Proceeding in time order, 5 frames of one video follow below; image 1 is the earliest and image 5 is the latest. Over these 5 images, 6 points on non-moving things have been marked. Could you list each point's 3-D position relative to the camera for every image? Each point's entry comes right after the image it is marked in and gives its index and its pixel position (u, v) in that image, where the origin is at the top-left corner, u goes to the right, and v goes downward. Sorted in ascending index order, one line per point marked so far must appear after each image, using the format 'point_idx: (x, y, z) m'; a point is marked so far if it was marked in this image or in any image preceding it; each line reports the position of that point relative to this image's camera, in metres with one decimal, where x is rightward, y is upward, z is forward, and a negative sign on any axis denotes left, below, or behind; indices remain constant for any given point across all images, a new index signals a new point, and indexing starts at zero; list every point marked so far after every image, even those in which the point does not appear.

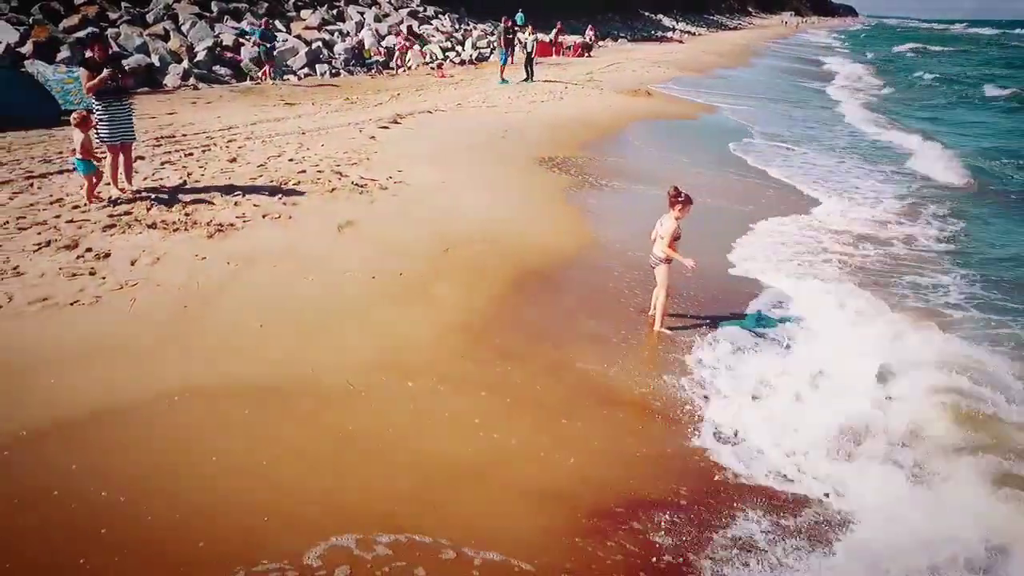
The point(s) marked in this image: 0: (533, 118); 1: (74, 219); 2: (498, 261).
0: (+0.5, +4.1, +14.6) m
1: (-4.6, +0.7, +6.4) m
2: (-0.2, +0.3, +7.1) m
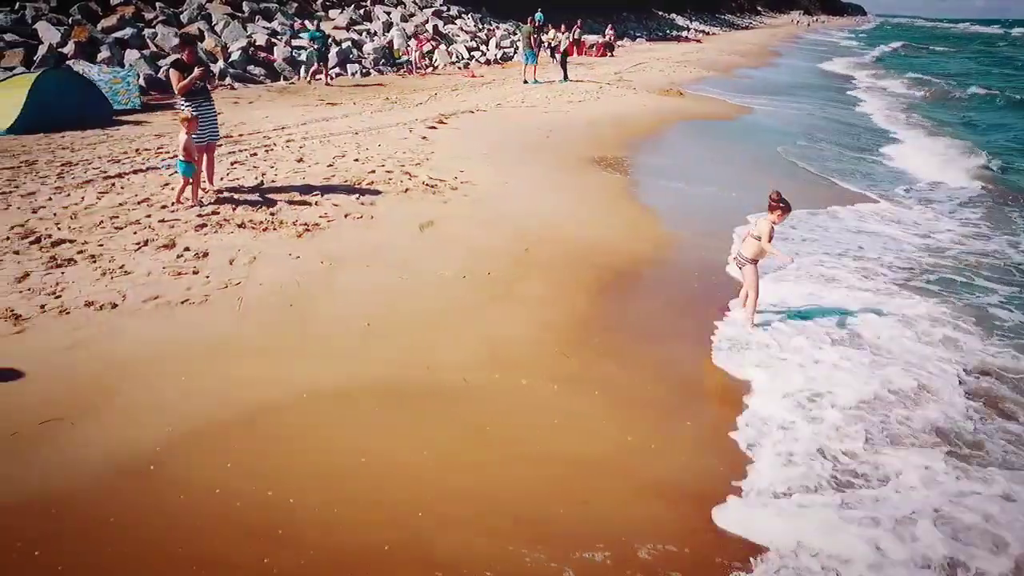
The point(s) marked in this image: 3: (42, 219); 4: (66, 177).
0: (+1.5, +4.1, +14.7) m
1: (-3.7, +0.7, +6.5) m
2: (+0.7, +0.3, +7.1) m
3: (-4.8, +0.7, +6.3) m
4: (-5.7, +1.4, +7.8) m
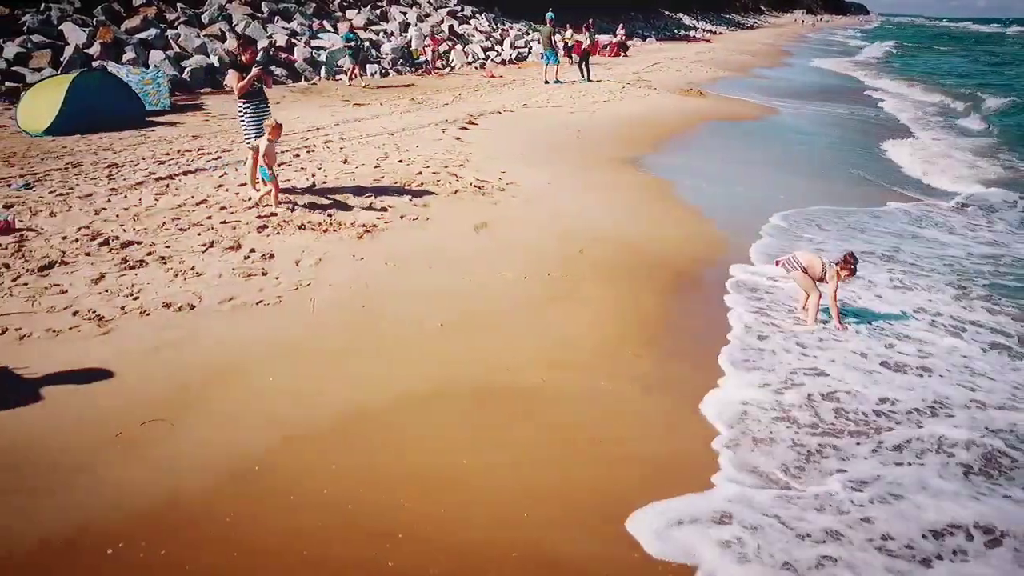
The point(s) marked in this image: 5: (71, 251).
0: (+2.1, +4.1, +14.7) m
1: (-3.1, +0.7, +6.5) m
2: (+1.4, +0.3, +7.1) m
3: (-4.2, +0.7, +6.3) m
4: (-5.1, +1.4, +7.9) m
5: (-4.1, +0.3, +5.7) m
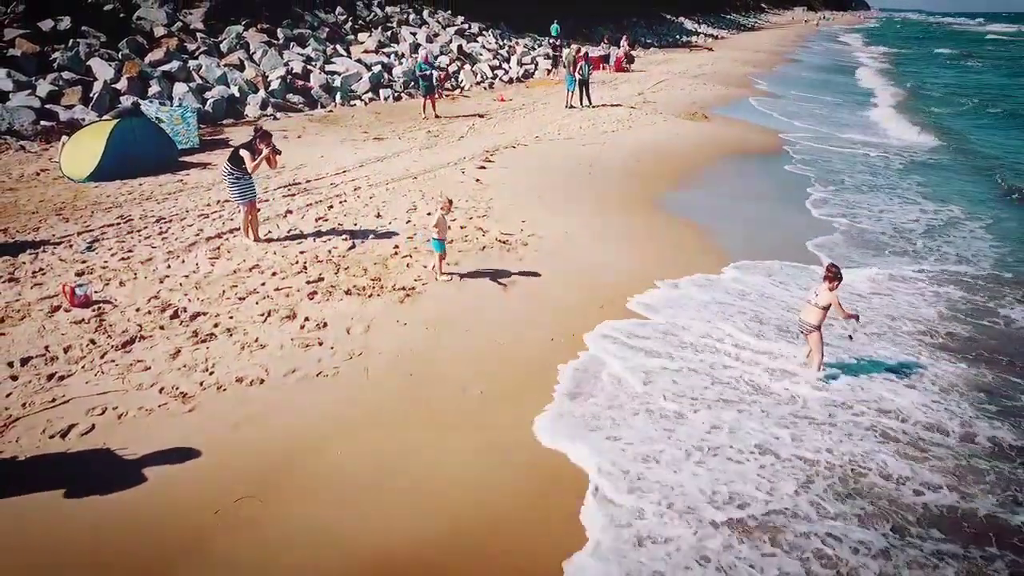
0: (+2.5, +3.5, +15.2) m
1: (-2.7, 0.0, +7.1) m
2: (+1.7, -0.4, +7.7) m
3: (-3.9, 0.0, +6.9) m
4: (-4.8, +0.7, +8.5) m
5: (-3.8, -0.4, +6.3) m
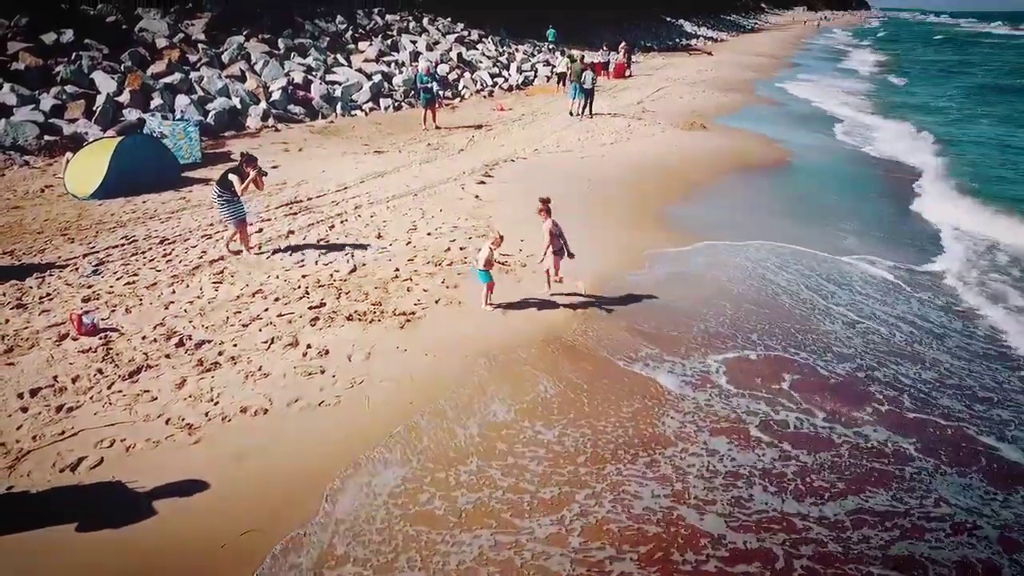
0: (+2.5, +3.2, +15.4) m
1: (-2.7, -0.3, +7.3) m
2: (+1.7, -0.7, +7.9) m
3: (-3.9, -0.3, +7.1) m
4: (-4.8, +0.4, +8.6) m
5: (-3.8, -0.7, +6.4) m
